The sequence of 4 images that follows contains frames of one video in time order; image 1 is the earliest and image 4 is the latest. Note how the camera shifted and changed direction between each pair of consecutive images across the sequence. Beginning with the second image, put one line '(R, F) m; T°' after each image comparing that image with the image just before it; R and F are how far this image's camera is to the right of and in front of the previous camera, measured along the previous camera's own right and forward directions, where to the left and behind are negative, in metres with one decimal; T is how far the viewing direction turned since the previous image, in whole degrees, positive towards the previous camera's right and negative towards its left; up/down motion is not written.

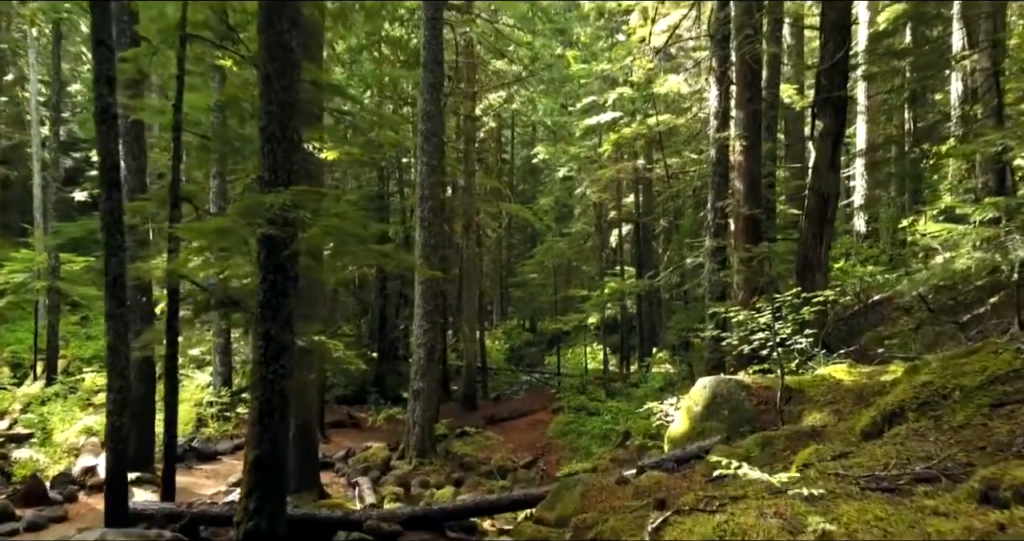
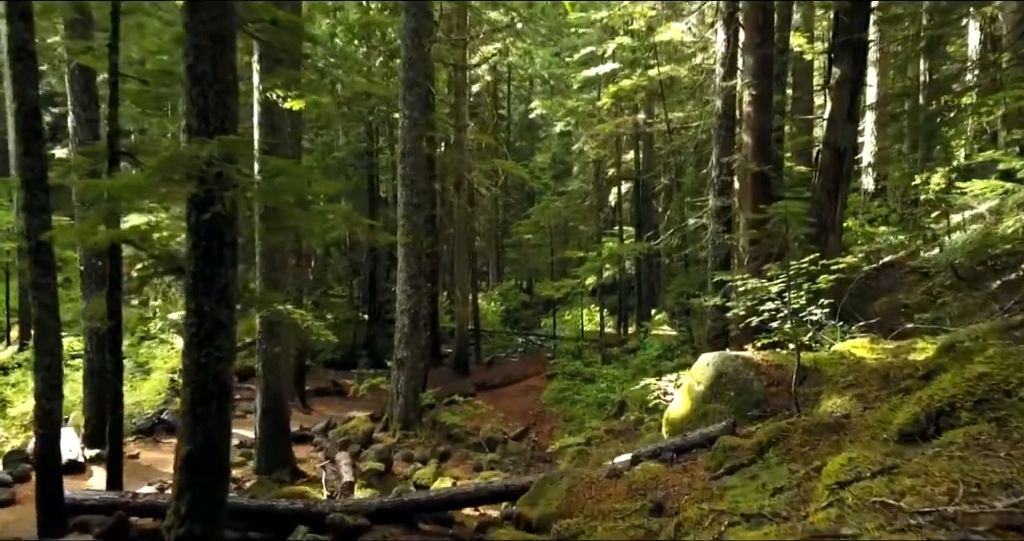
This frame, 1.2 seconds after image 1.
(+0.2, +0.9) m; 0°
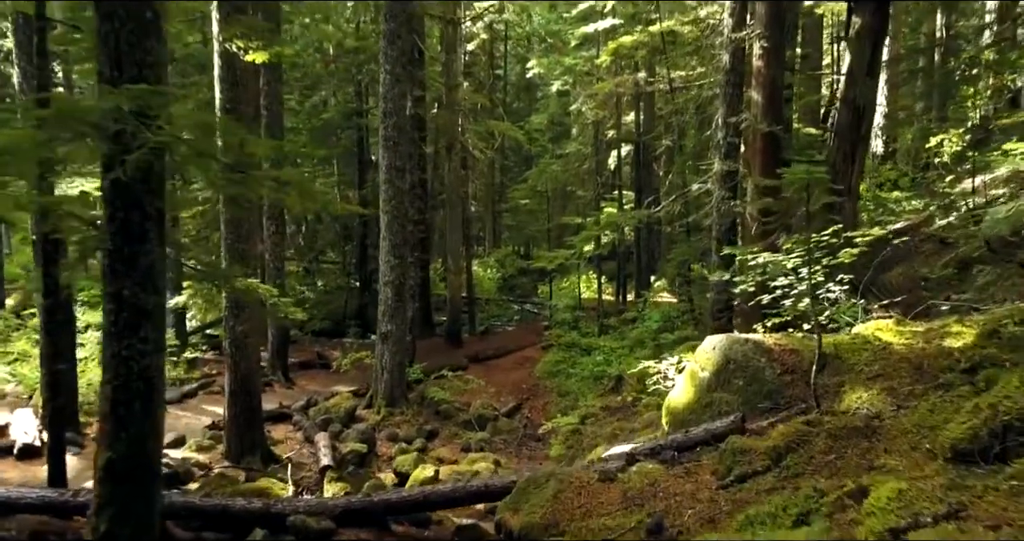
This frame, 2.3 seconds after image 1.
(+0.1, +0.8) m; 0°
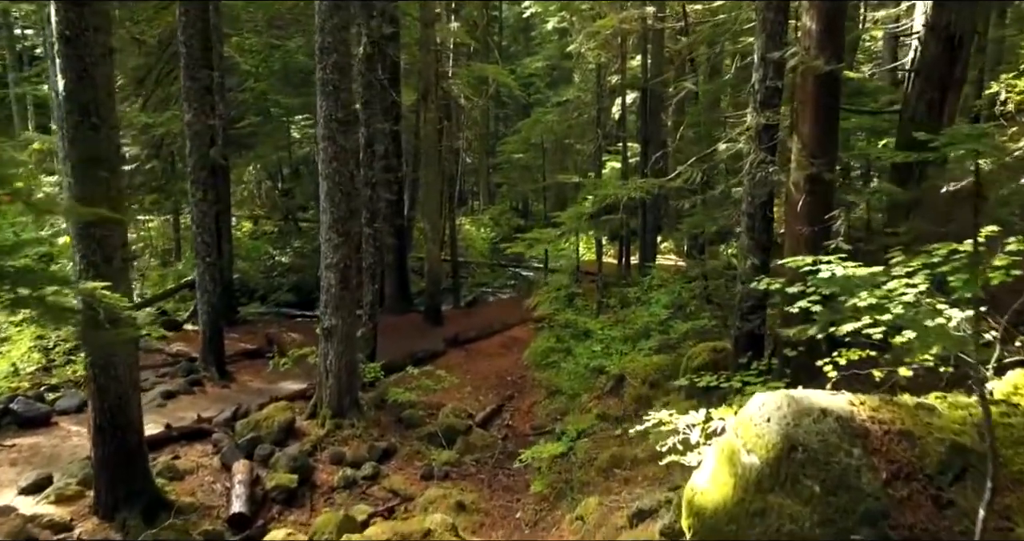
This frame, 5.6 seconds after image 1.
(+0.4, +2.4) m; 0°
